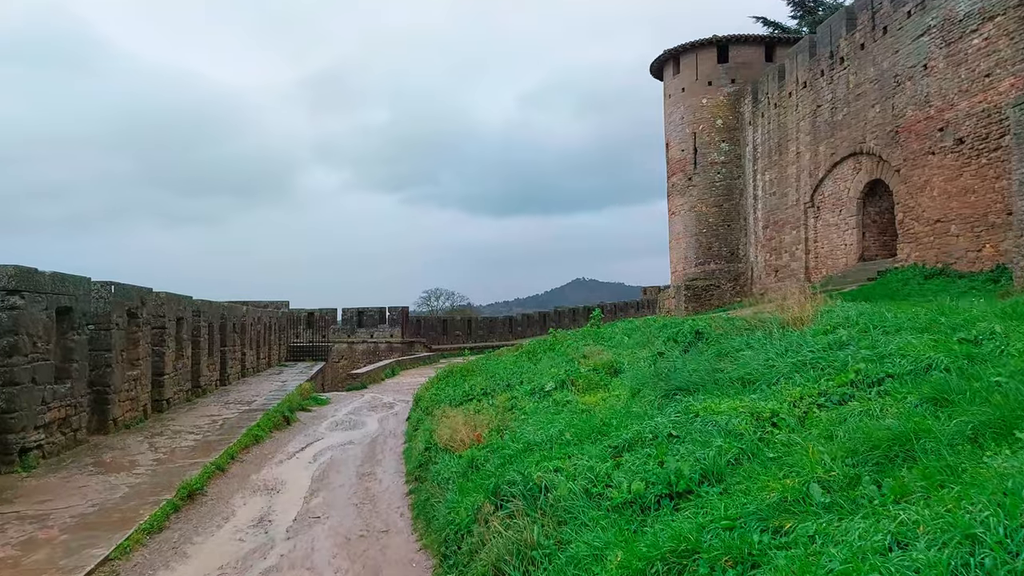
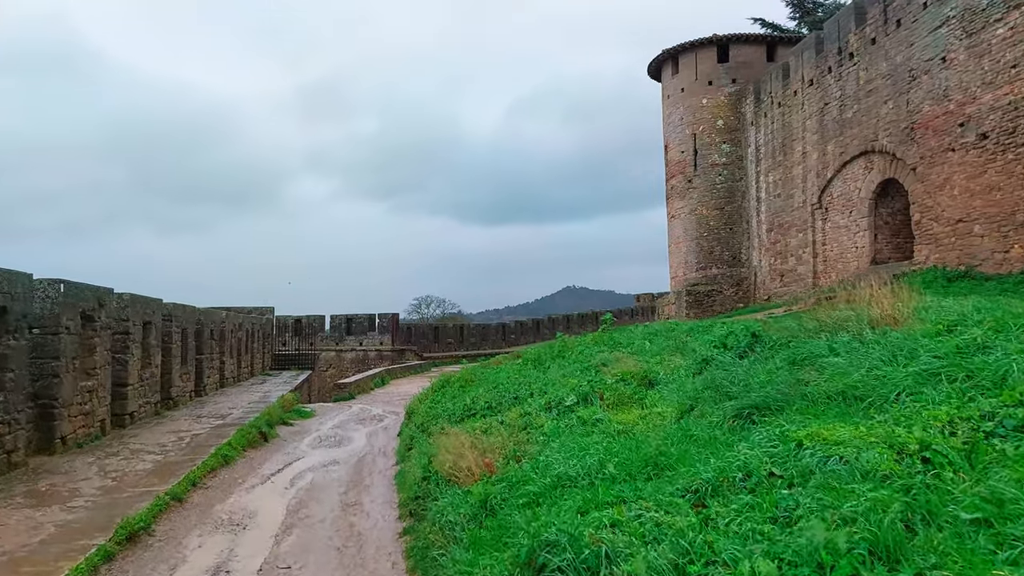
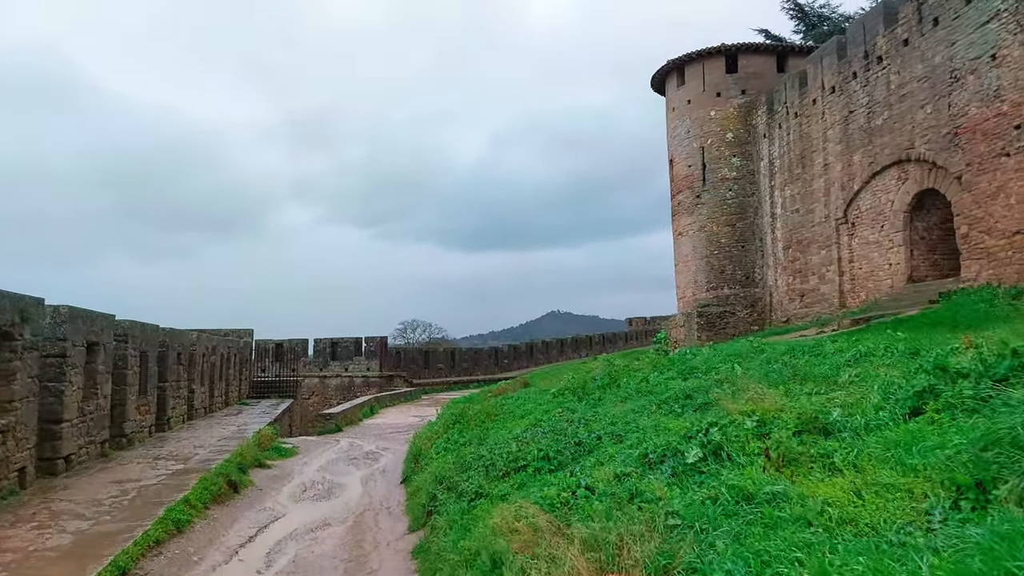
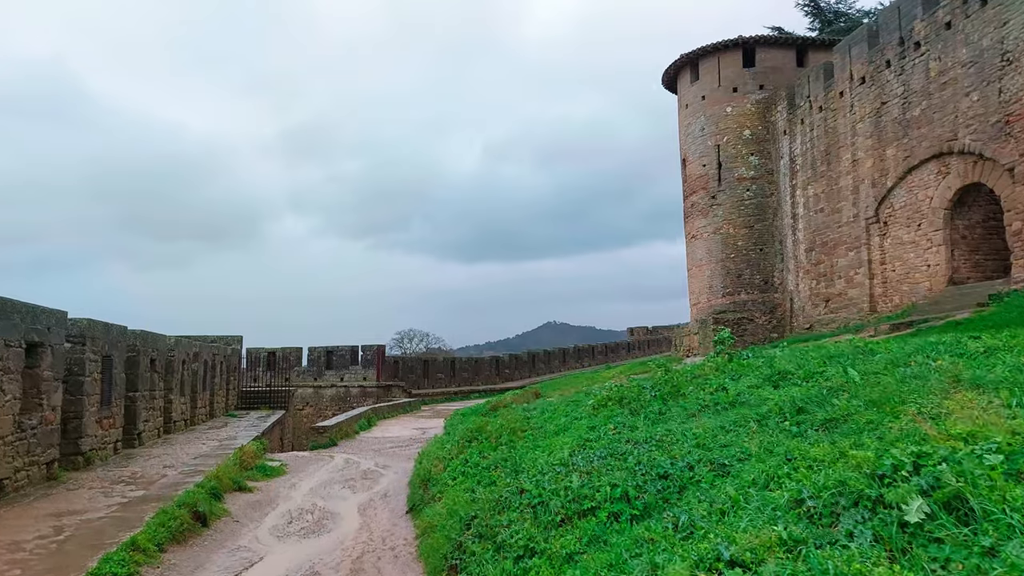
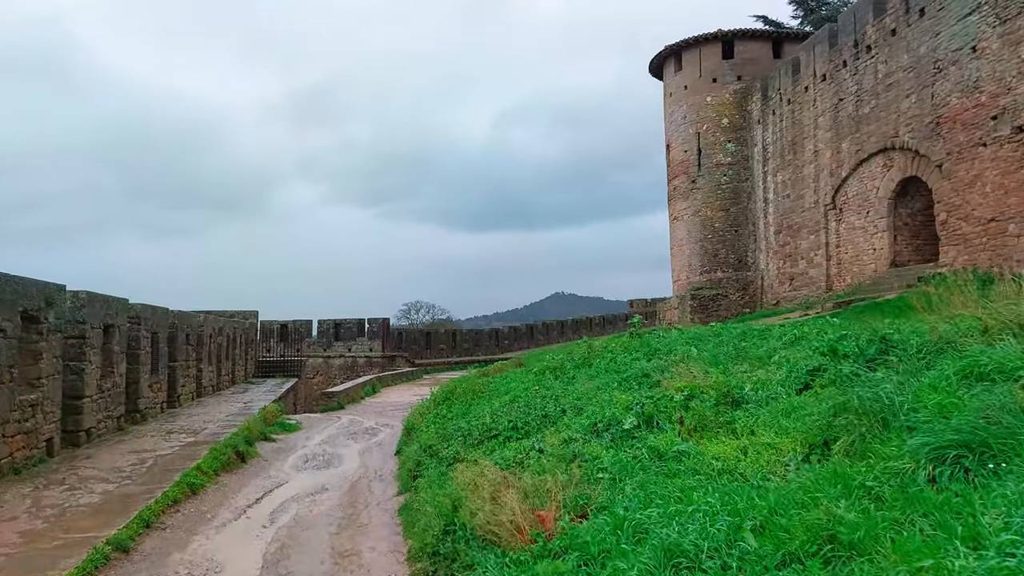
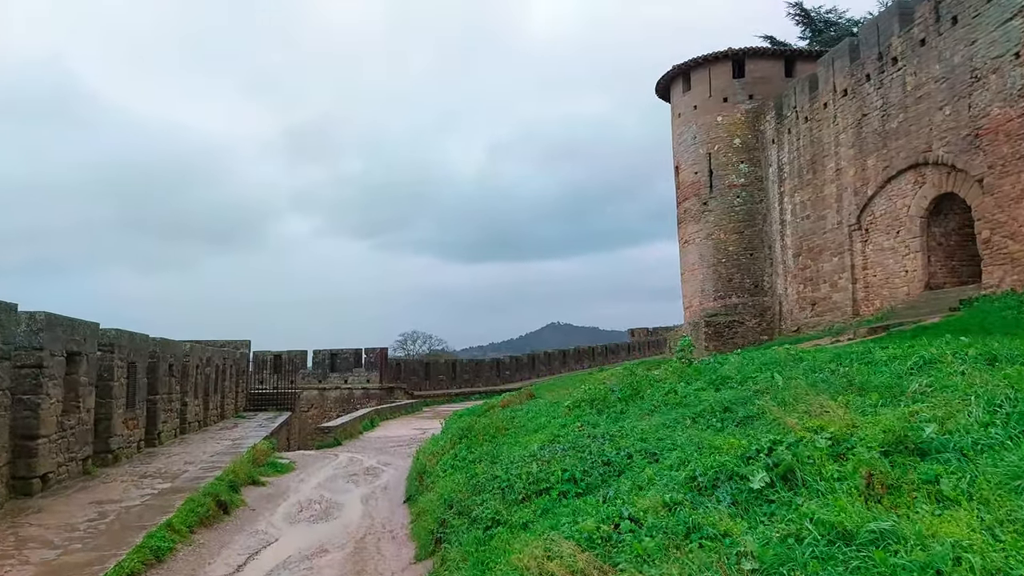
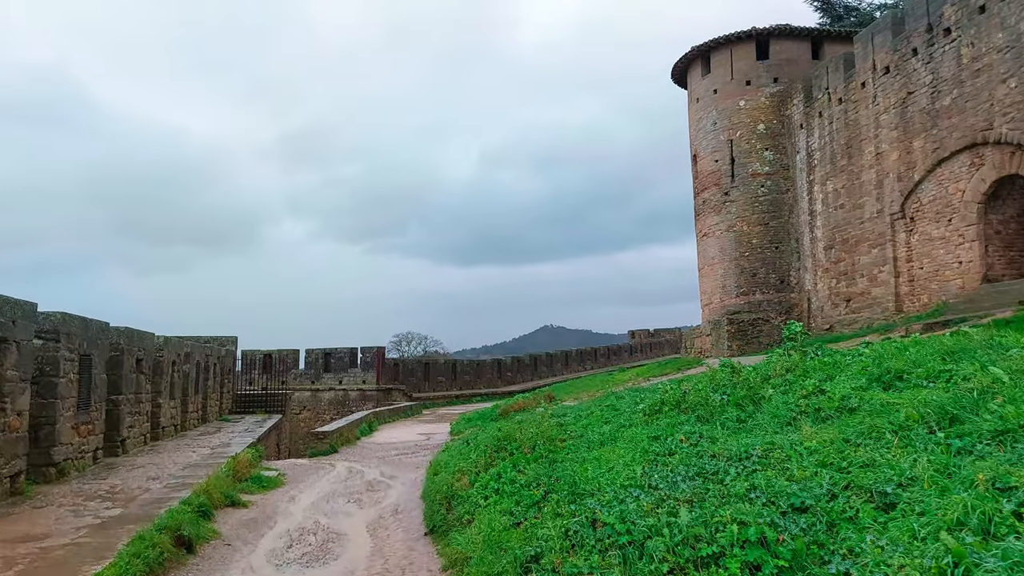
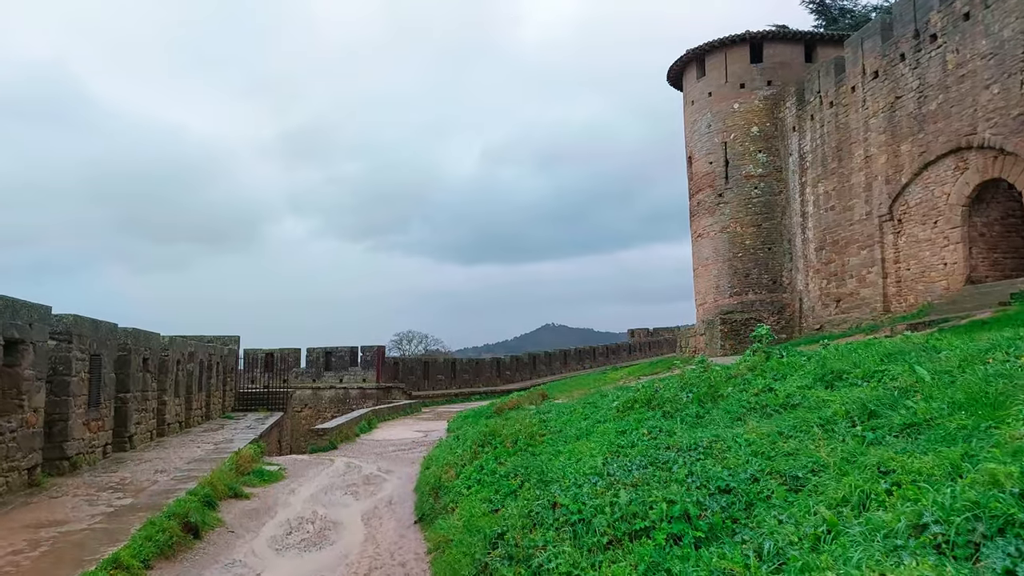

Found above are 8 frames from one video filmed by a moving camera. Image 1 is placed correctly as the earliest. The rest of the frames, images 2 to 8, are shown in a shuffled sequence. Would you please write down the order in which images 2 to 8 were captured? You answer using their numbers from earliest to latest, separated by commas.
2, 5, 3, 6, 4, 8, 7
